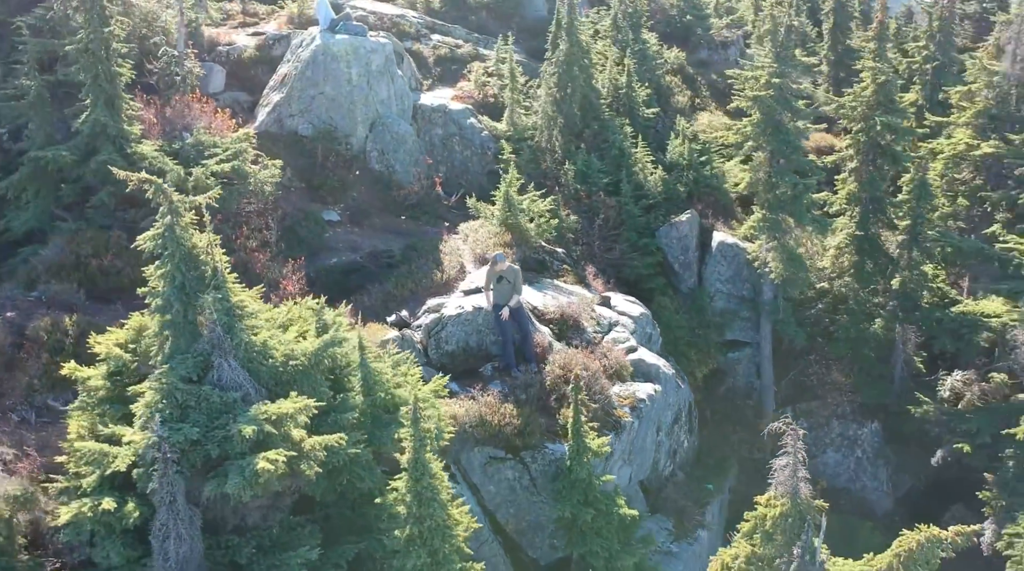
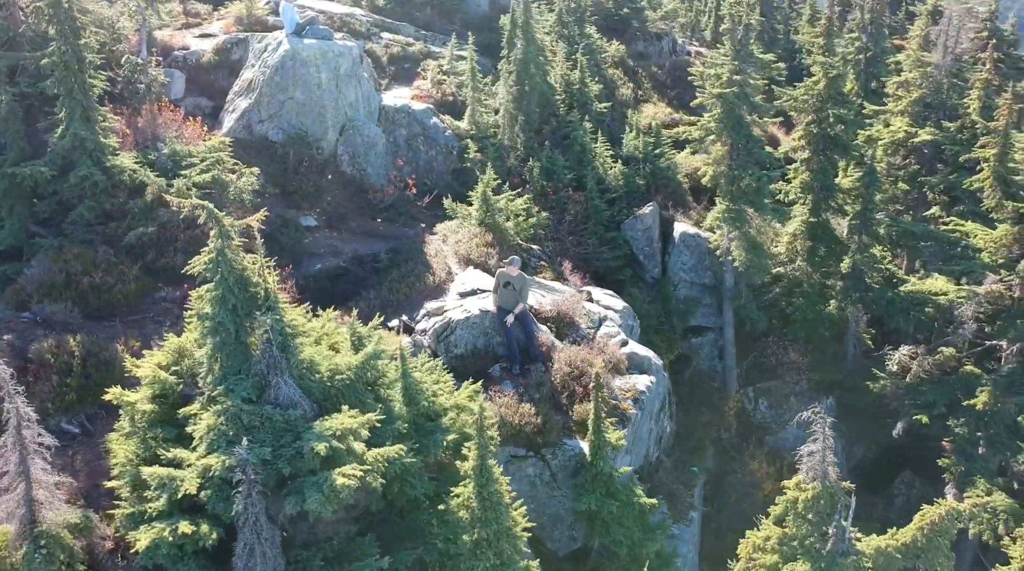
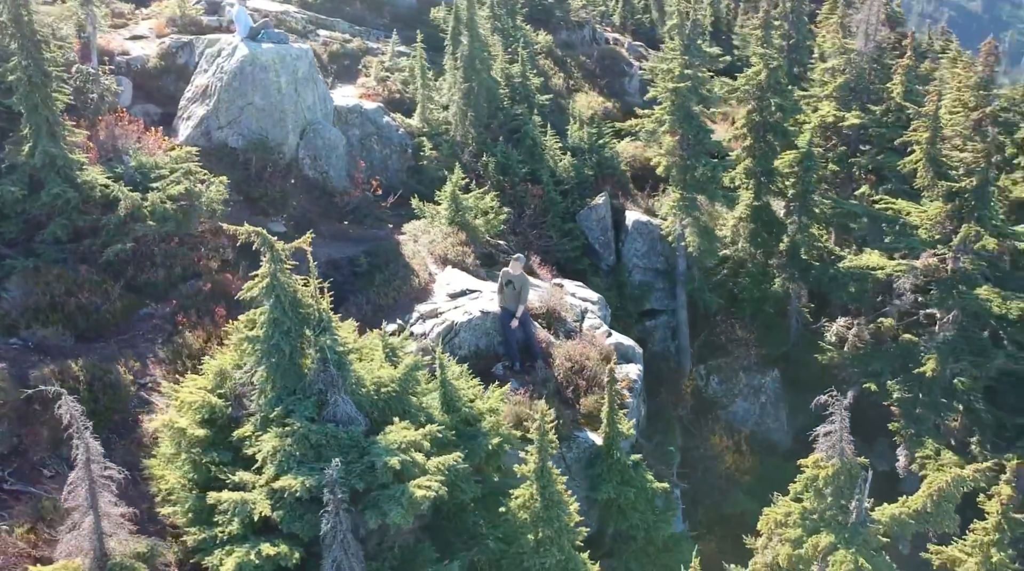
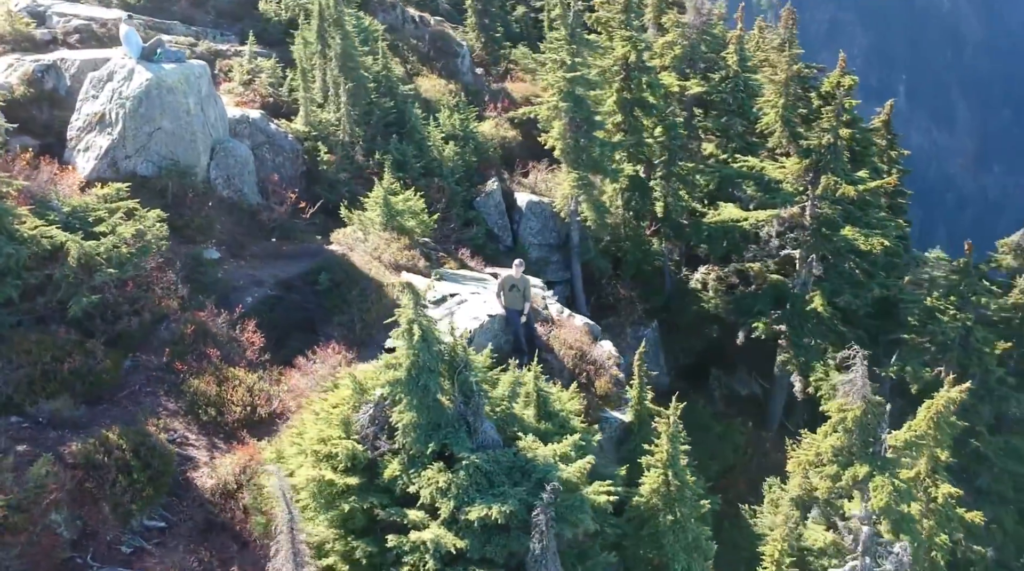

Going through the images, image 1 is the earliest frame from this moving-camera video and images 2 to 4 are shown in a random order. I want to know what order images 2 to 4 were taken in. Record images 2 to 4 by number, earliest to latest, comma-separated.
2, 3, 4
